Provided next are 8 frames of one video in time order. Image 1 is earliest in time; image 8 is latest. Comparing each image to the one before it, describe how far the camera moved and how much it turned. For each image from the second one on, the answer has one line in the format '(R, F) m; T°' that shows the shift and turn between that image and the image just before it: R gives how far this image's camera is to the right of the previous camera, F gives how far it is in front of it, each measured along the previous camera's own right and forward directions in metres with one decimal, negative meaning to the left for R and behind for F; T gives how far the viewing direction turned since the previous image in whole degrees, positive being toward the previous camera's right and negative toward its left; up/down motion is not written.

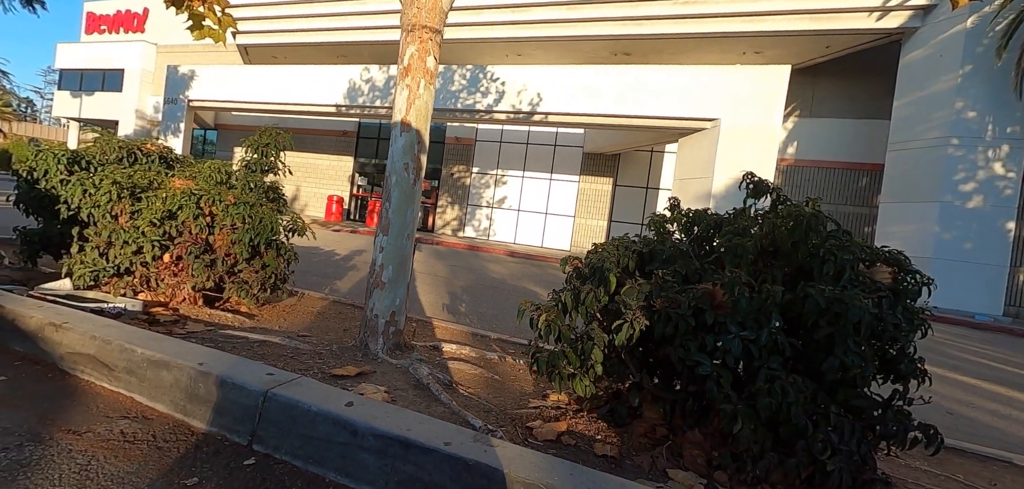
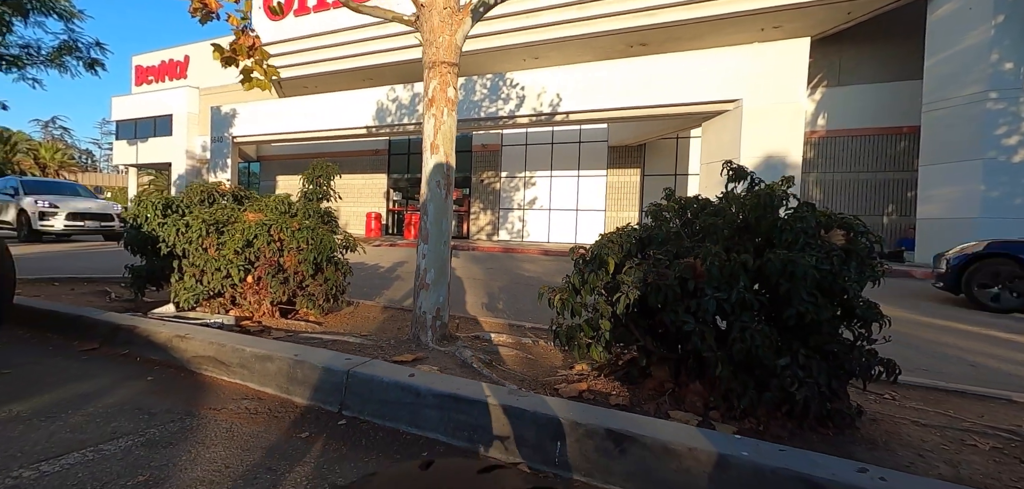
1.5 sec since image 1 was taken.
(+0.1, -0.5) m; -4°
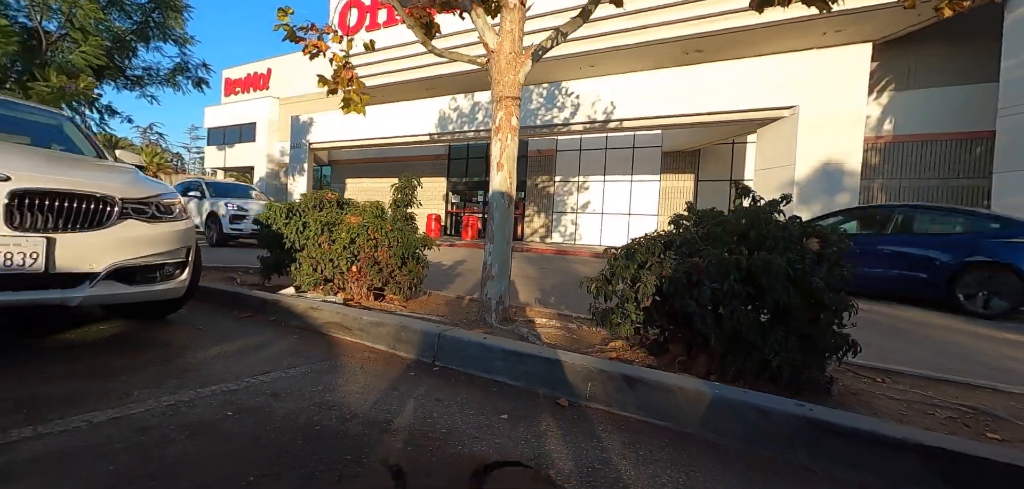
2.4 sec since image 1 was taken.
(0.0, -0.8) m; -7°
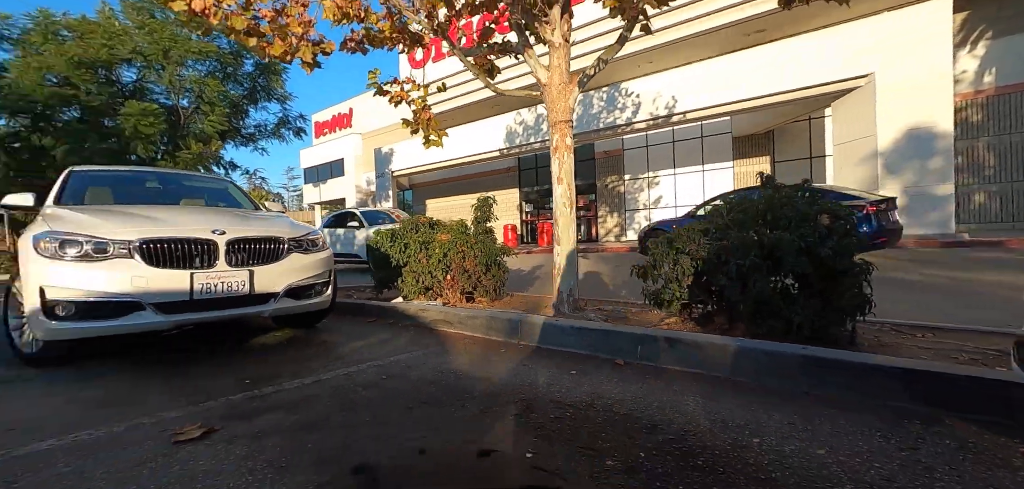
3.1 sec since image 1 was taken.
(+0.2, -0.8) m; -10°
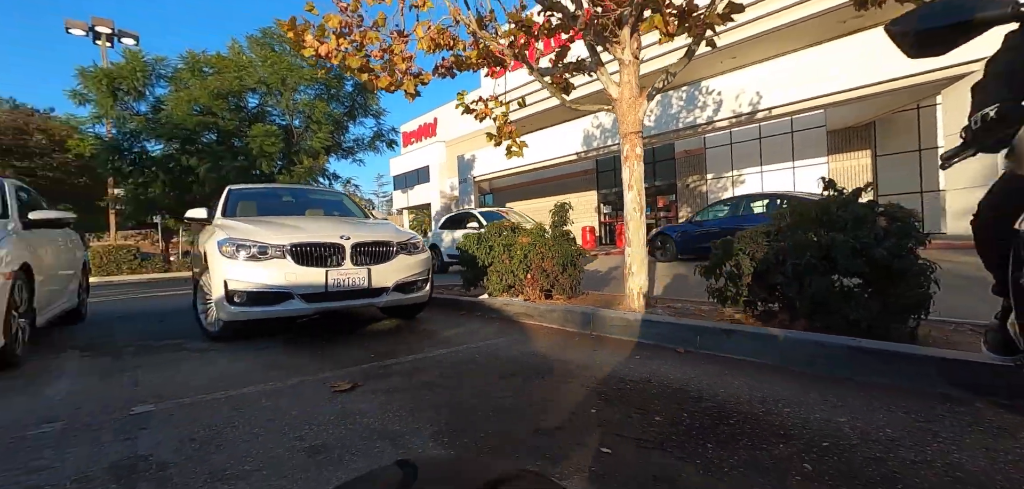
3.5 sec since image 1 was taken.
(+0.1, -0.6) m; -10°
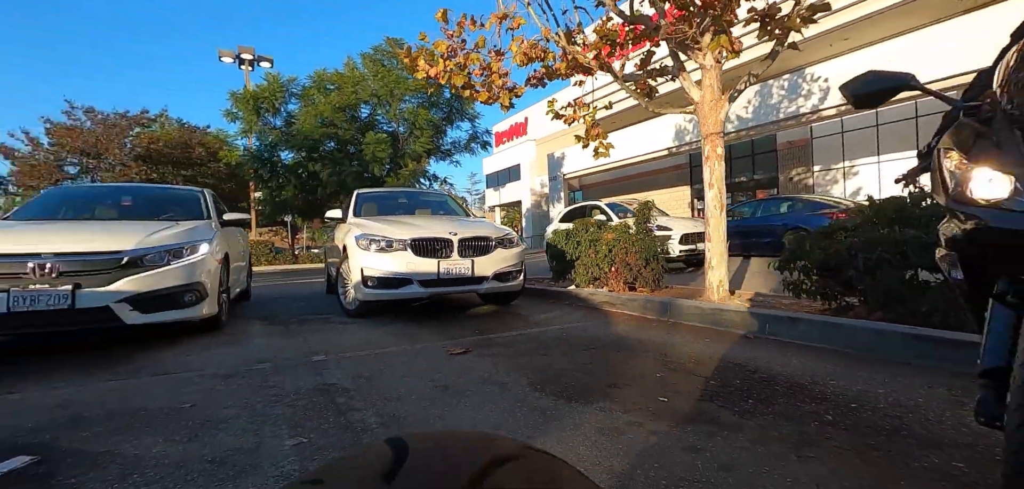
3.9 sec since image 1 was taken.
(+0.1, -0.7) m; -11°
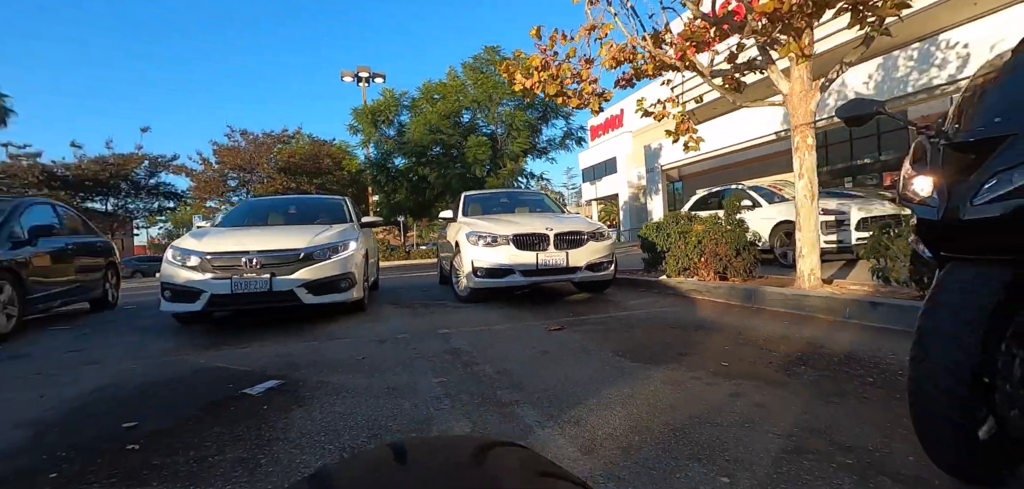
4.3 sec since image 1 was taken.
(+0.1, -0.8) m; -12°
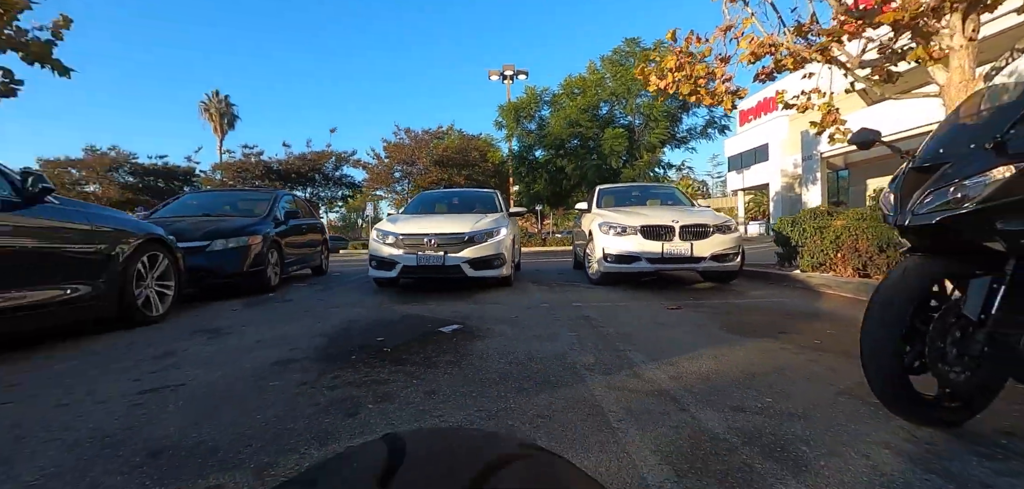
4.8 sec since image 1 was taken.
(+0.1, -1.1) m; -17°
